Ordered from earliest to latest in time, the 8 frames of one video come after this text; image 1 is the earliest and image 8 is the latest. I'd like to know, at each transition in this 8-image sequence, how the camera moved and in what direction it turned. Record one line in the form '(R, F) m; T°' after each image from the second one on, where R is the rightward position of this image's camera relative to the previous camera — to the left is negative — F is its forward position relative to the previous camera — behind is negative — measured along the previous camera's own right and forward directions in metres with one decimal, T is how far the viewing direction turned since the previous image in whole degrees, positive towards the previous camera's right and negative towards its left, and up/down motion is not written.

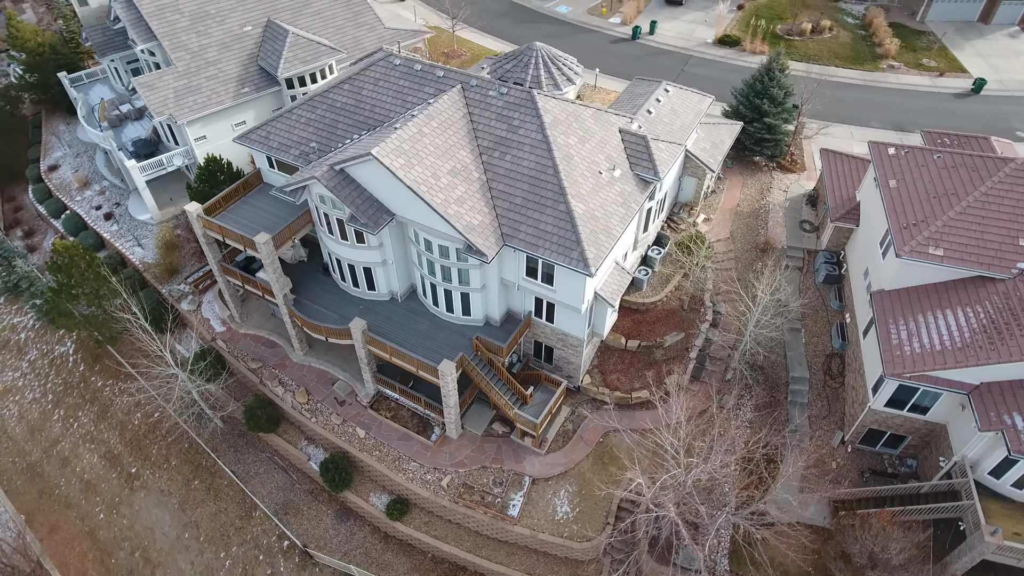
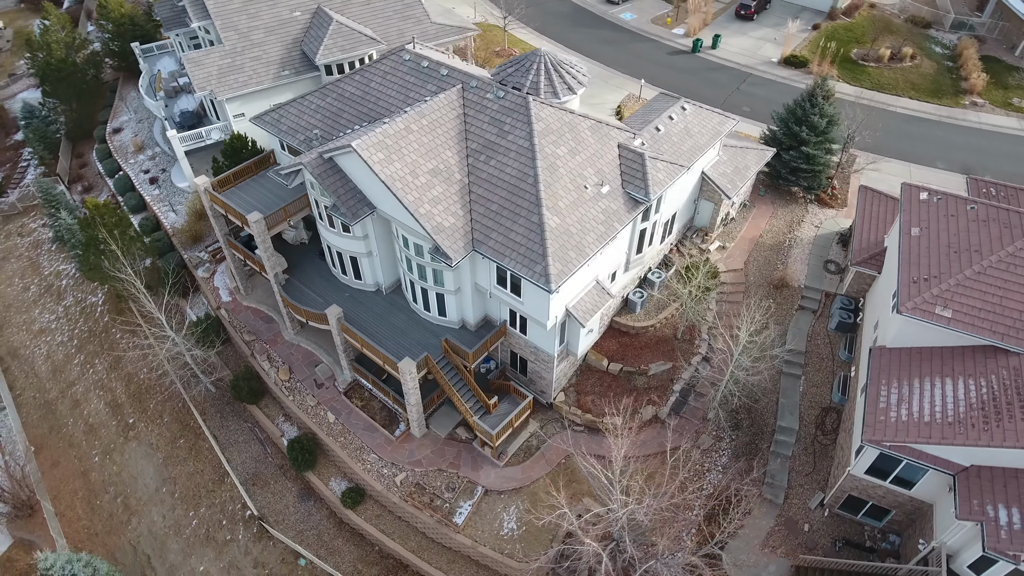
(+4.2, +0.7) m; -7°
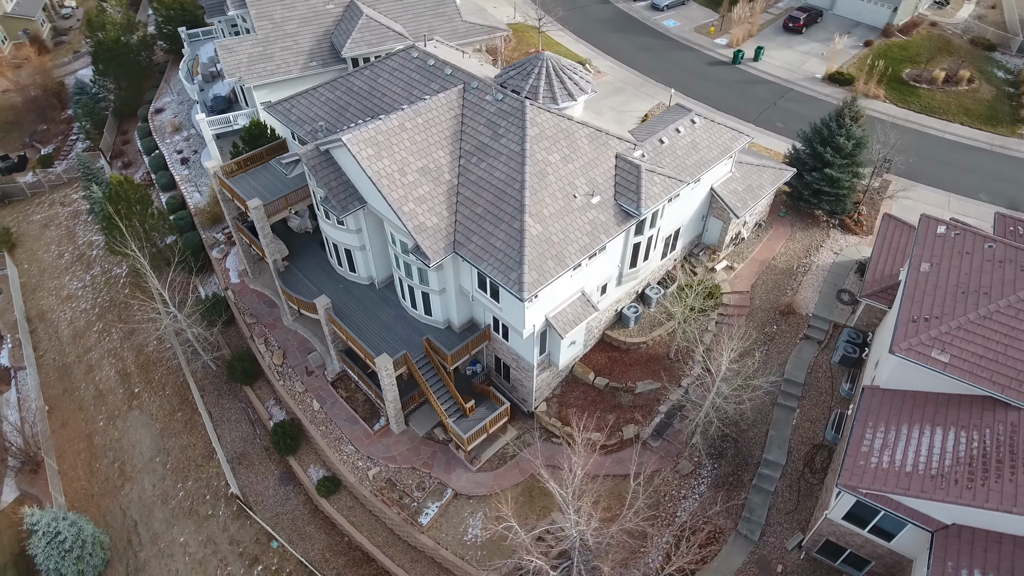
(+2.7, +0.4) m; -5°
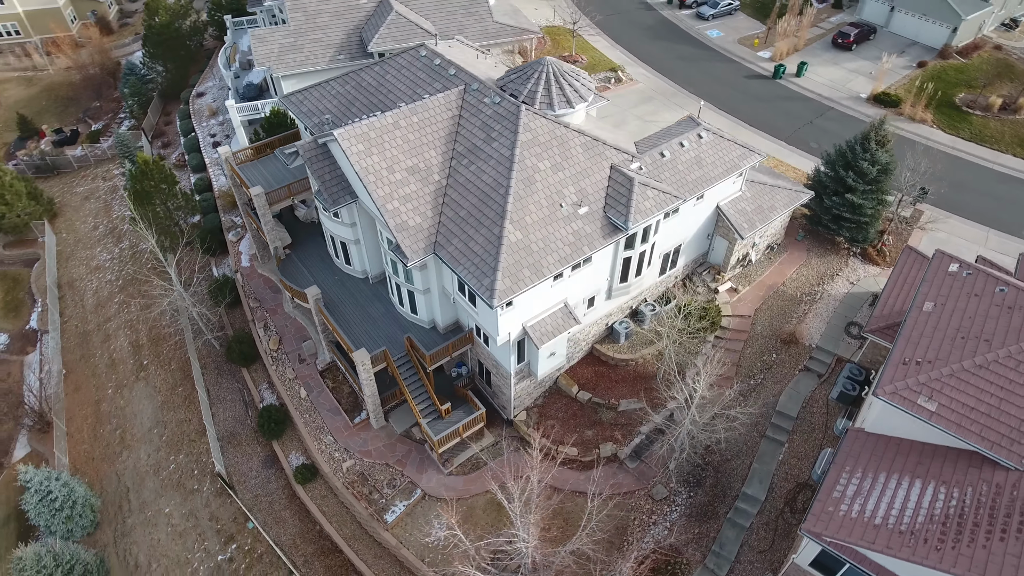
(+2.7, +0.4) m; -5°
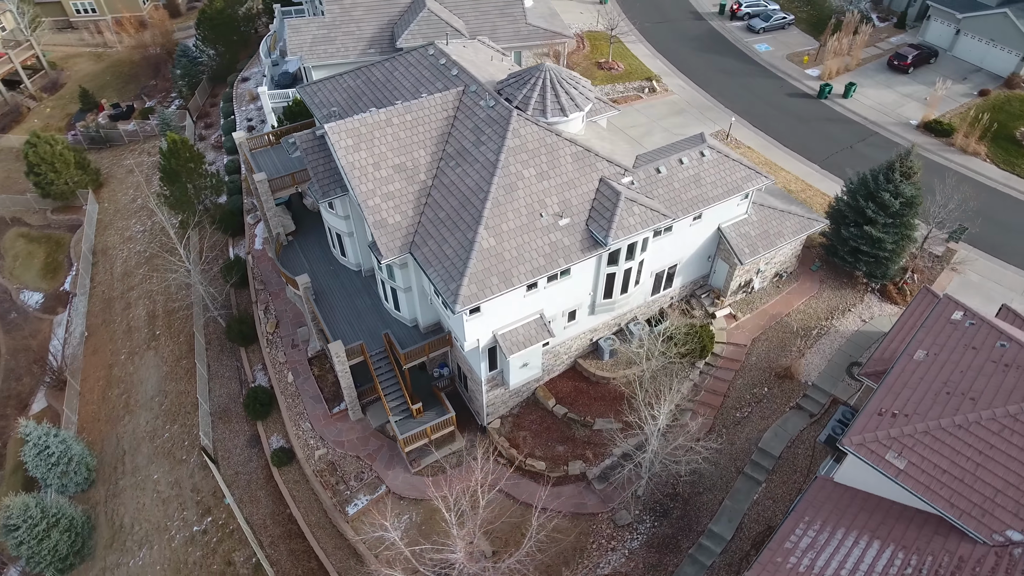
(+3.0, +0.5) m; -5°
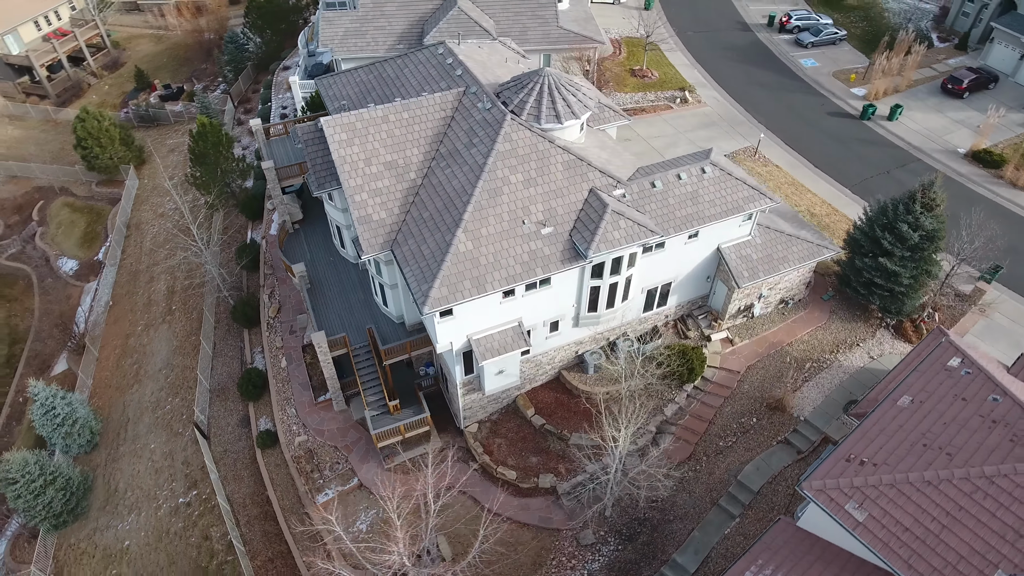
(+2.7, +0.4) m; -5°
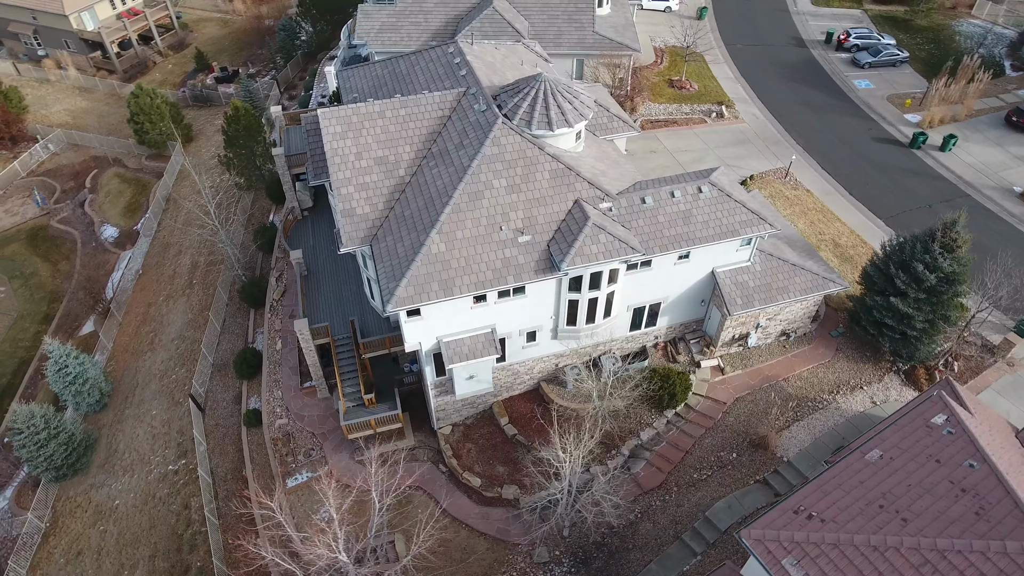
(+3.0, +0.5) m; -5°
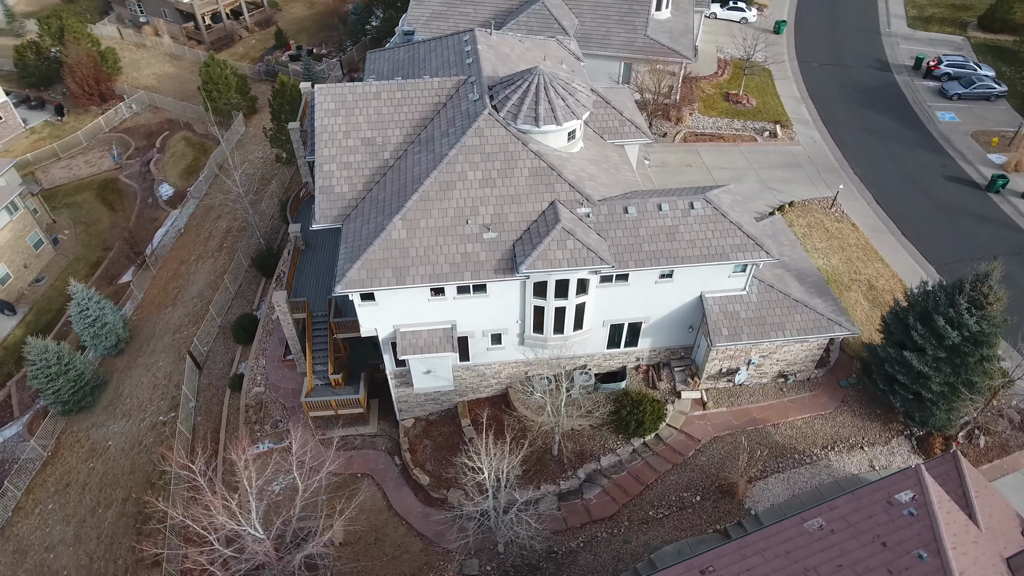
(+4.1, +1.3) m; -7°
